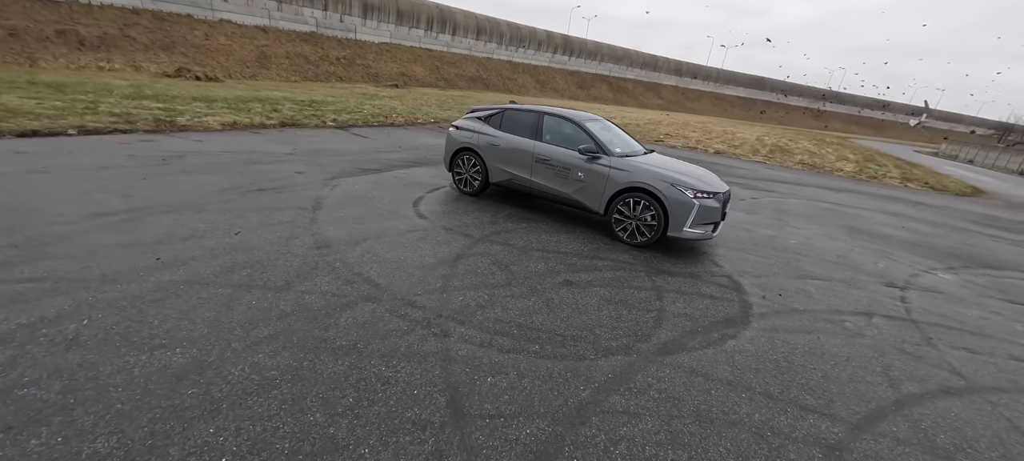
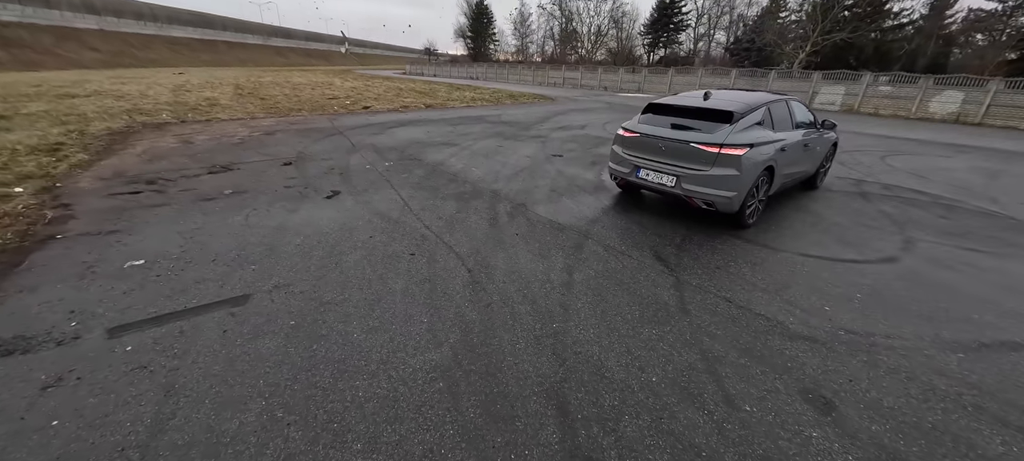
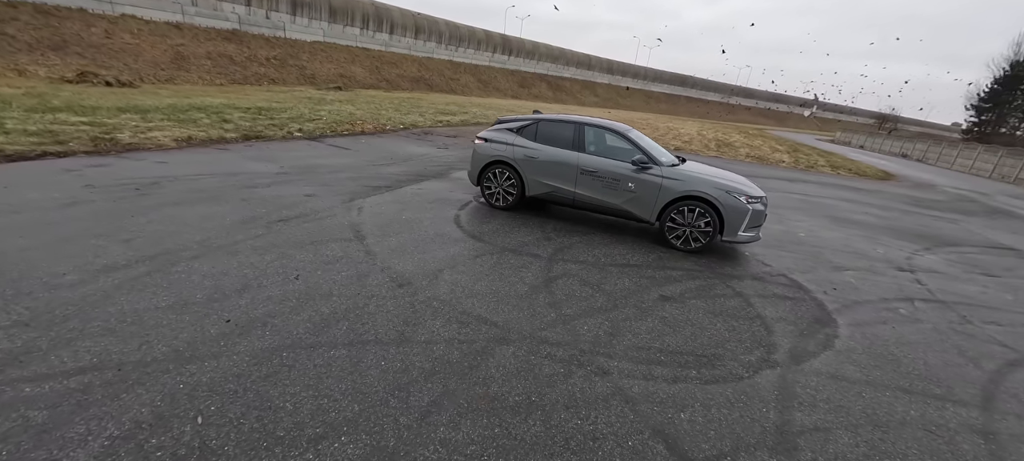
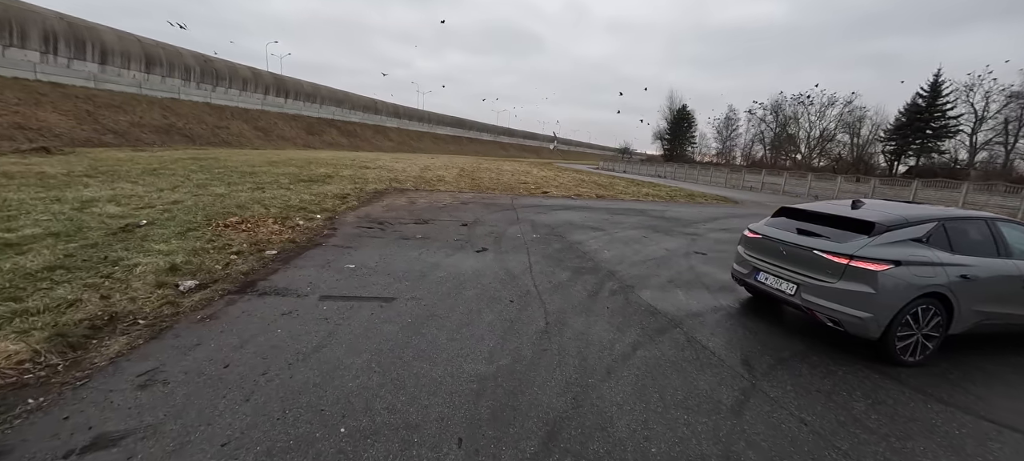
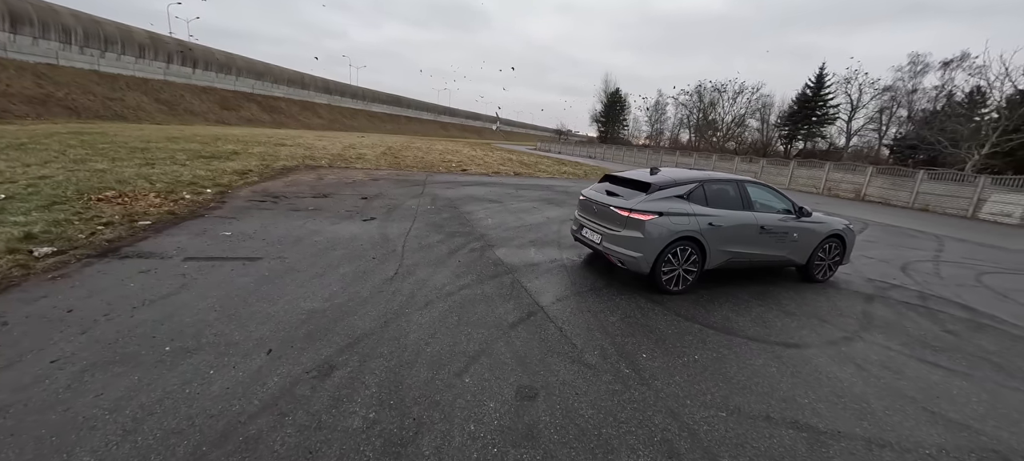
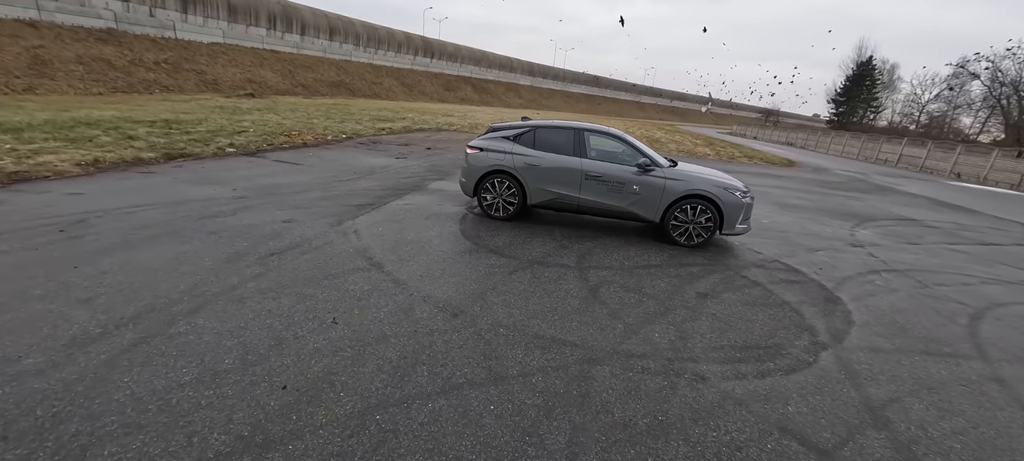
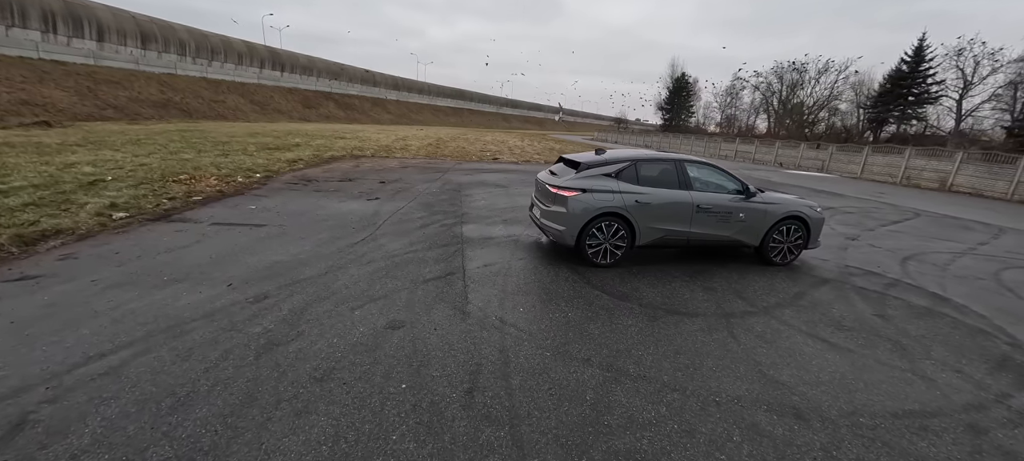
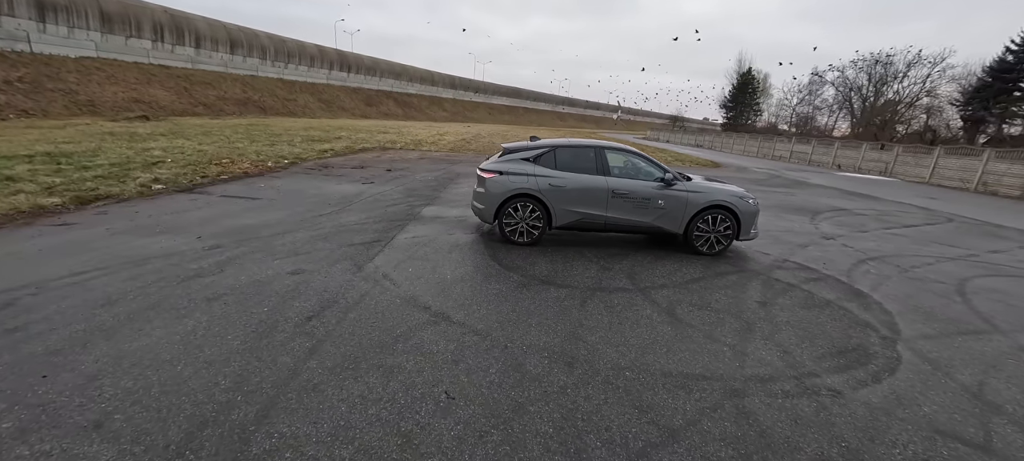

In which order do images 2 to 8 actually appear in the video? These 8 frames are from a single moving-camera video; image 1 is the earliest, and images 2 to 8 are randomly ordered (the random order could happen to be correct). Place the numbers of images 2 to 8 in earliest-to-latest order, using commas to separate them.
3, 6, 8, 7, 5, 4, 2
